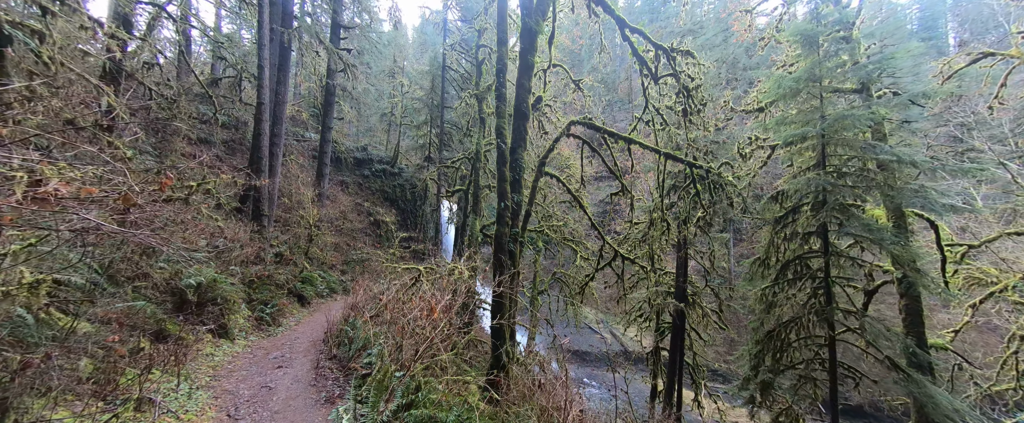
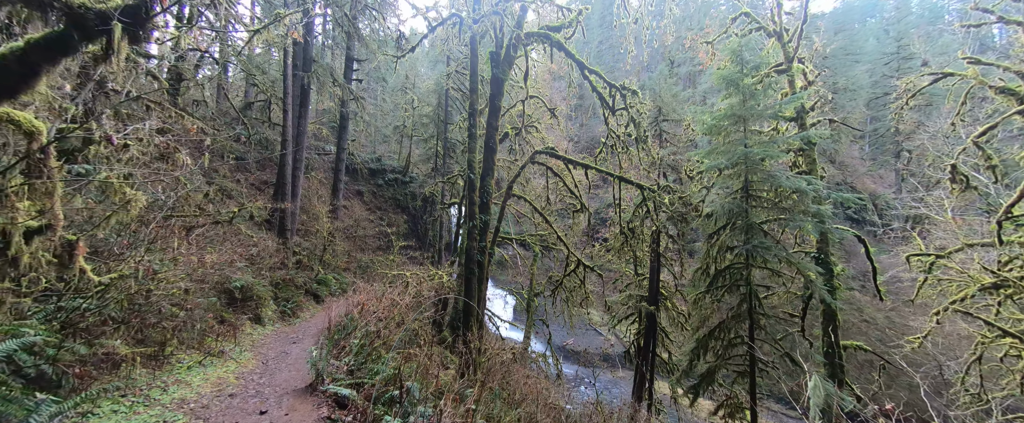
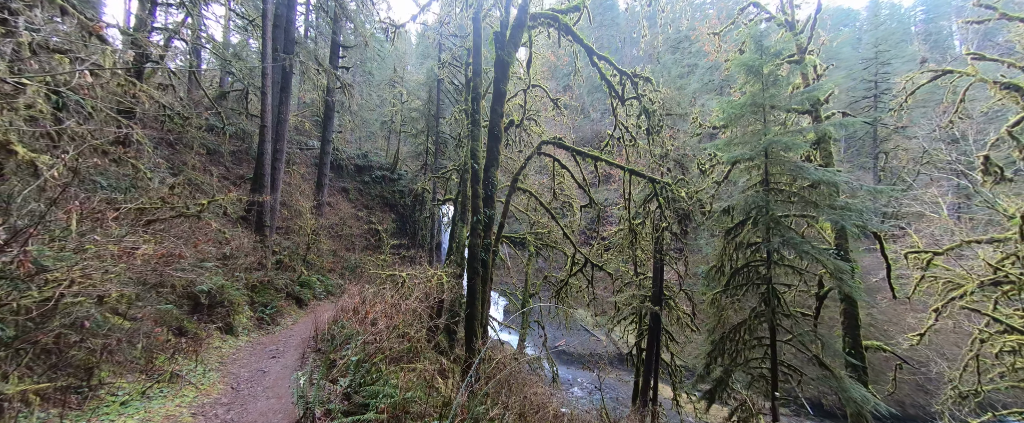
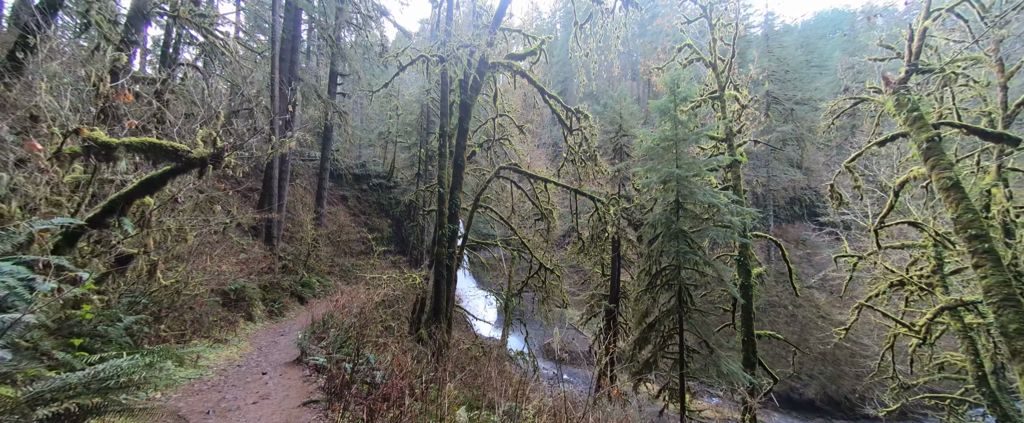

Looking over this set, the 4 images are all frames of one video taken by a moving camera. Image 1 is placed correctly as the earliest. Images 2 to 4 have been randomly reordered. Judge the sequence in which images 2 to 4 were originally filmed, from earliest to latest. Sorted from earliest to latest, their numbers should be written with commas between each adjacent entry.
3, 2, 4
